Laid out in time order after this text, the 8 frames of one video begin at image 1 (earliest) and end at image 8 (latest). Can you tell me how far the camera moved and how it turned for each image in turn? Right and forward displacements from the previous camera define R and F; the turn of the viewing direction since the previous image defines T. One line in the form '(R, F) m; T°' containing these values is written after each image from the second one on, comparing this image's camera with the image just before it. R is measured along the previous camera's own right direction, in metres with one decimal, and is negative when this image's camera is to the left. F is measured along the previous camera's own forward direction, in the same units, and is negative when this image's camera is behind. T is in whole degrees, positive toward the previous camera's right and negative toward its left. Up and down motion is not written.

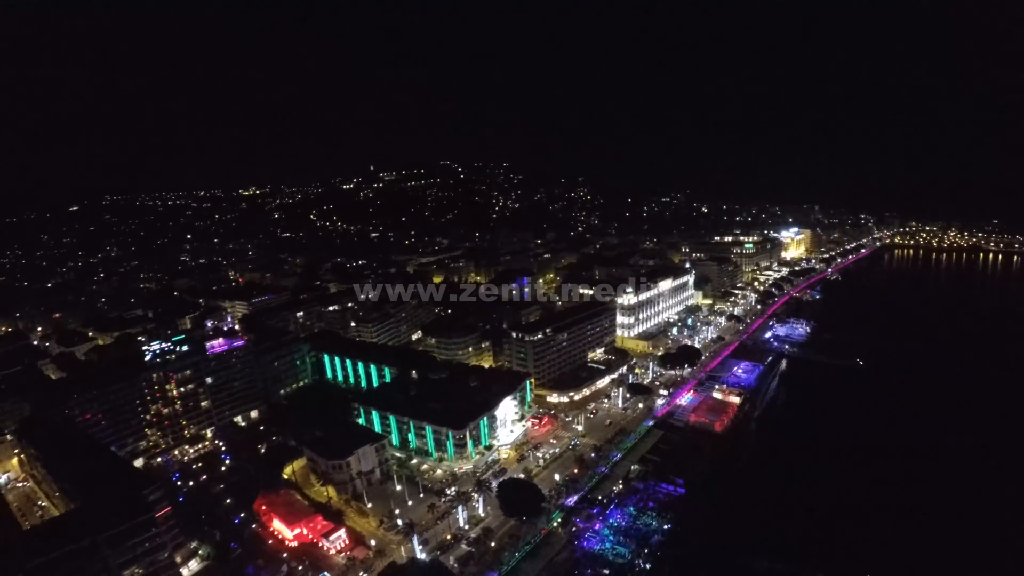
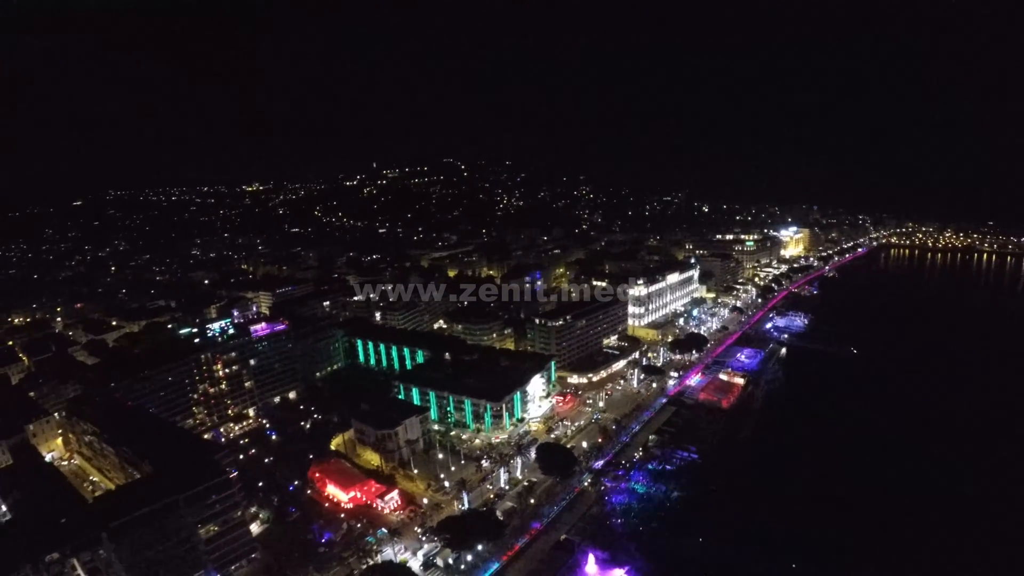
(-2.2, -3.1) m; 0°
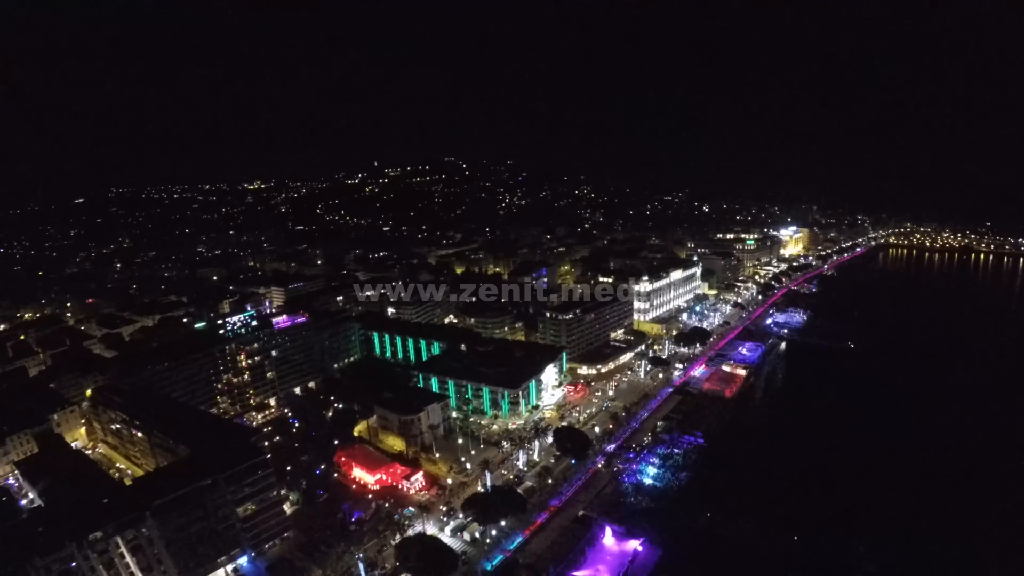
(-1.2, -1.7) m; 0°
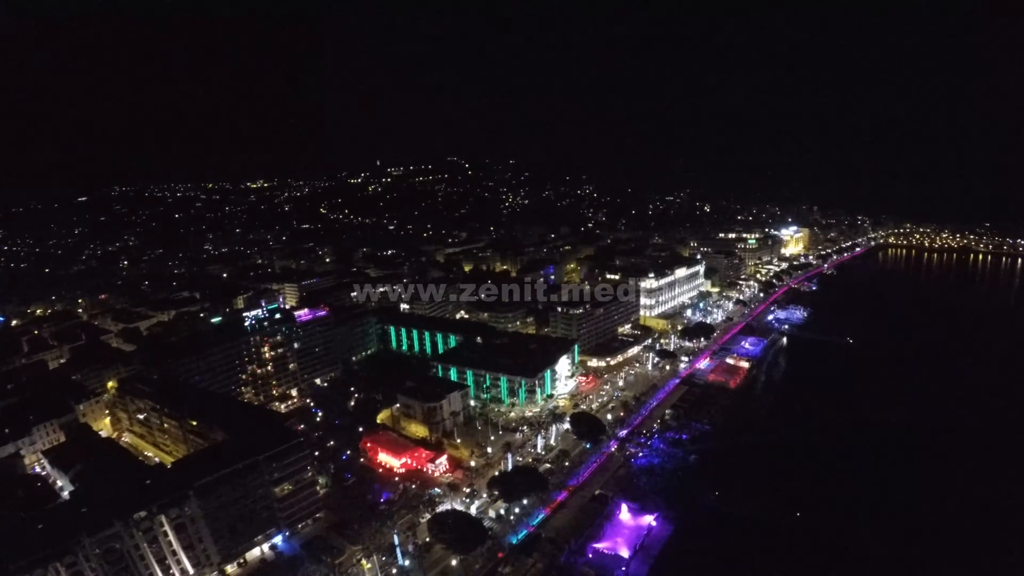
(-1.2, -1.8) m; 0°
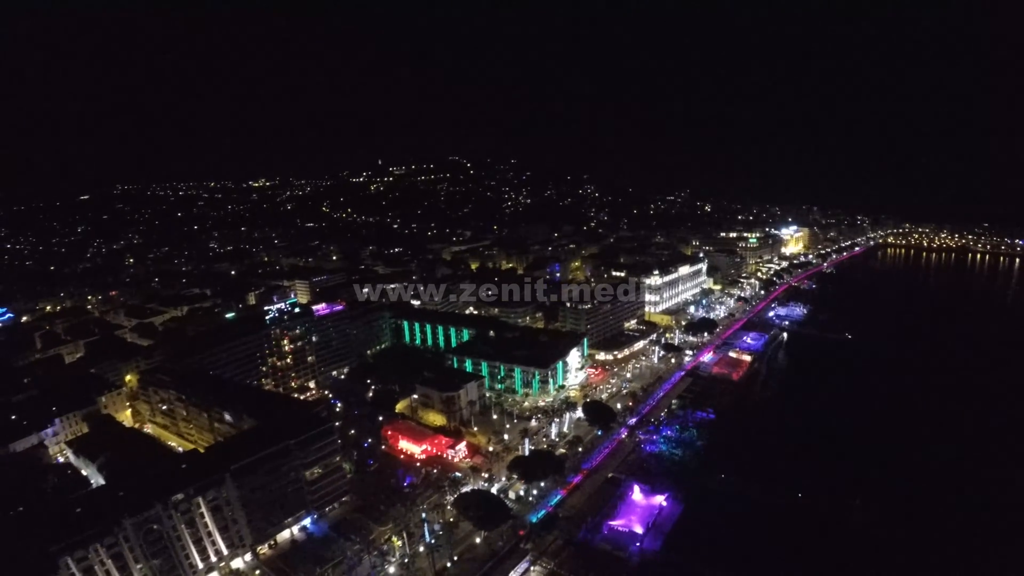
(-1.1, -1.6) m; 0°
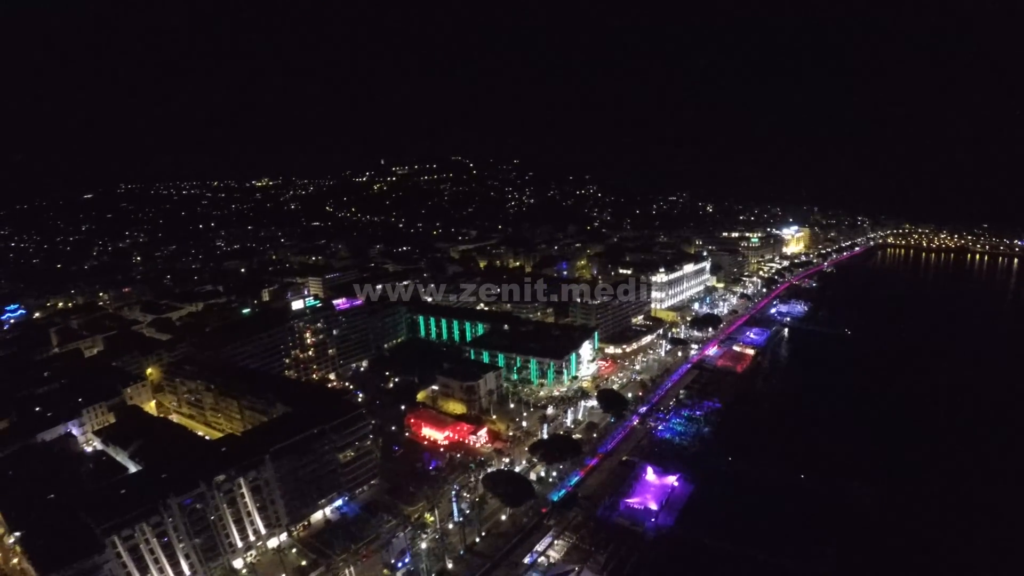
(-1.3, -1.8) m; 0°
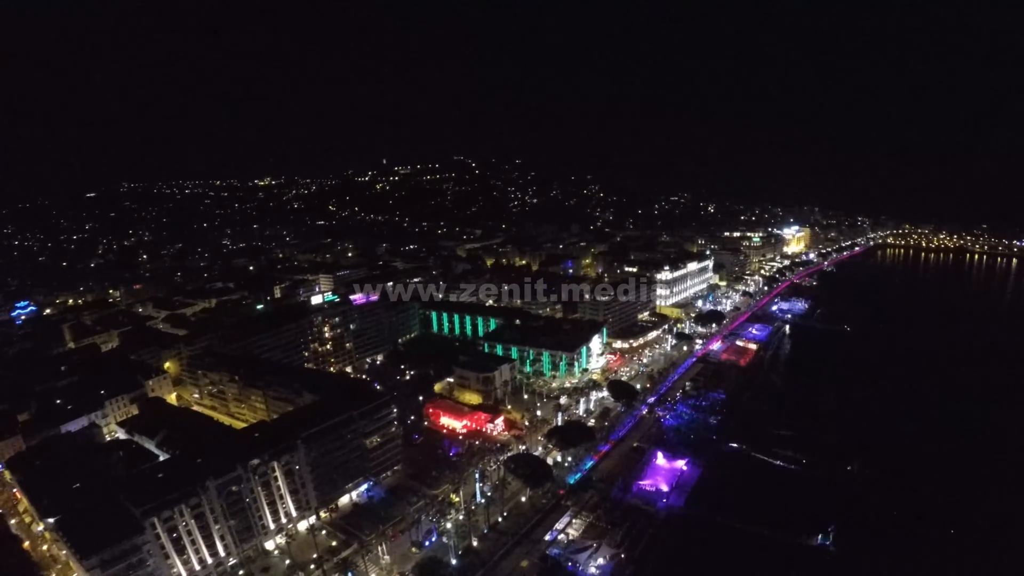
(-1.2, -1.7) m; 0°
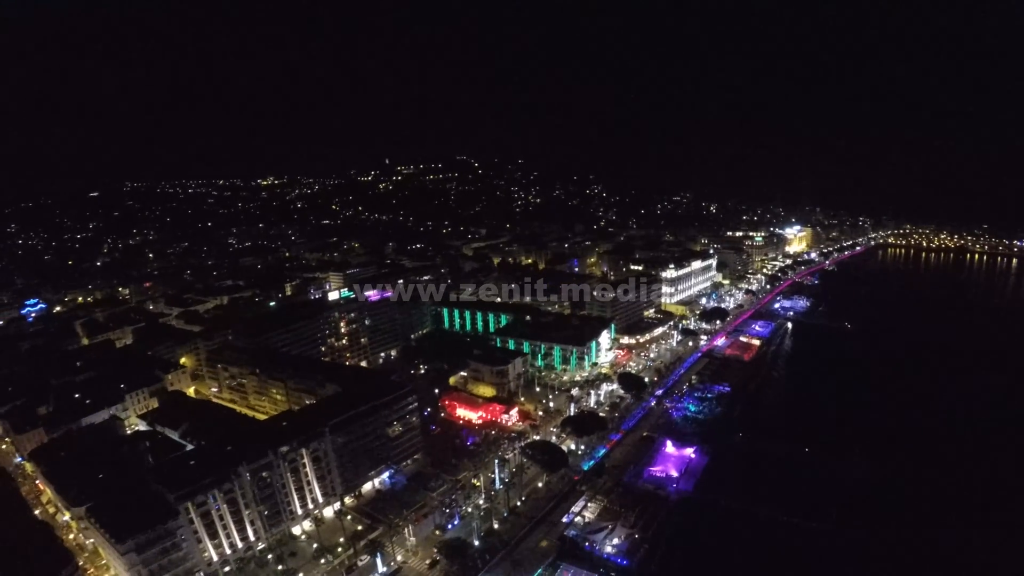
(-1.1, -1.4) m; 0°
